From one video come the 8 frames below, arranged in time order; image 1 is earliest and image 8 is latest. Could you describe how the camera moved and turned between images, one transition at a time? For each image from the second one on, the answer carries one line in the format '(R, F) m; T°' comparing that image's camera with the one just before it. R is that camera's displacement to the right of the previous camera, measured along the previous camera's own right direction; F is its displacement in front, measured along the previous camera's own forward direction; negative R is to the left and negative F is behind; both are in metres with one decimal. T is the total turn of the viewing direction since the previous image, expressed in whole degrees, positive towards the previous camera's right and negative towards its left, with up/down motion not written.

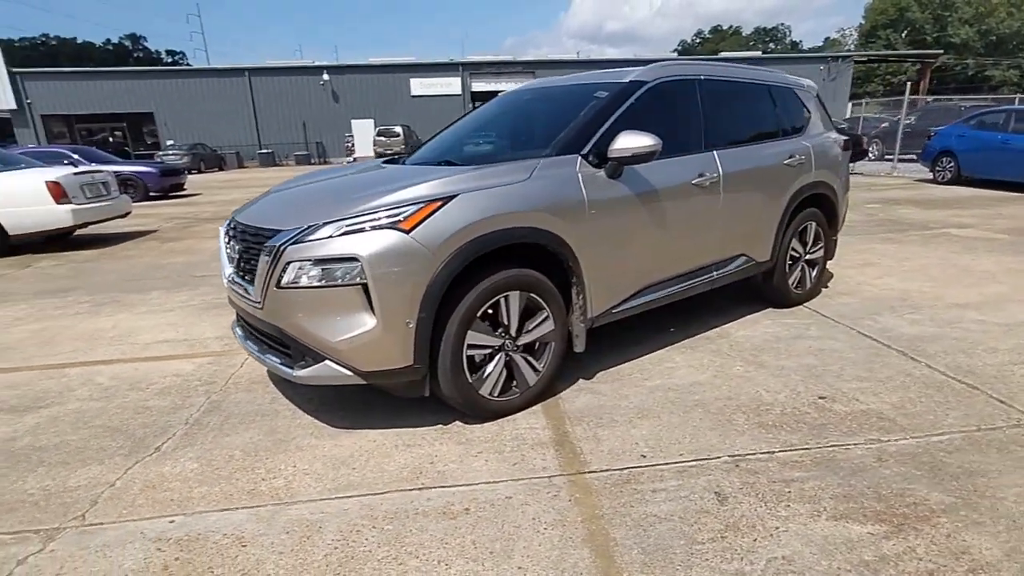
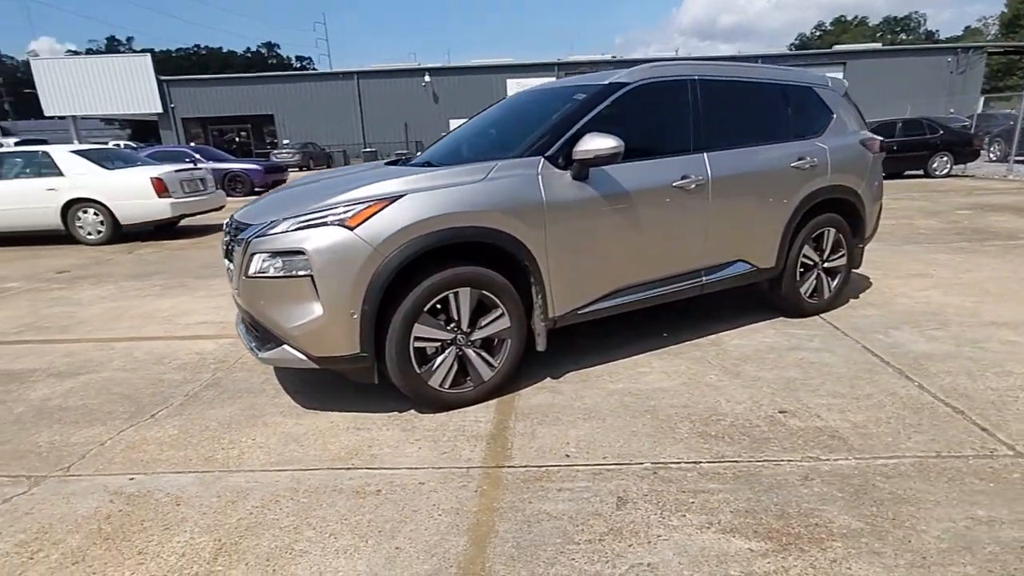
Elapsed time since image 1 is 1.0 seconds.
(+0.8, 0.0) m; -9°
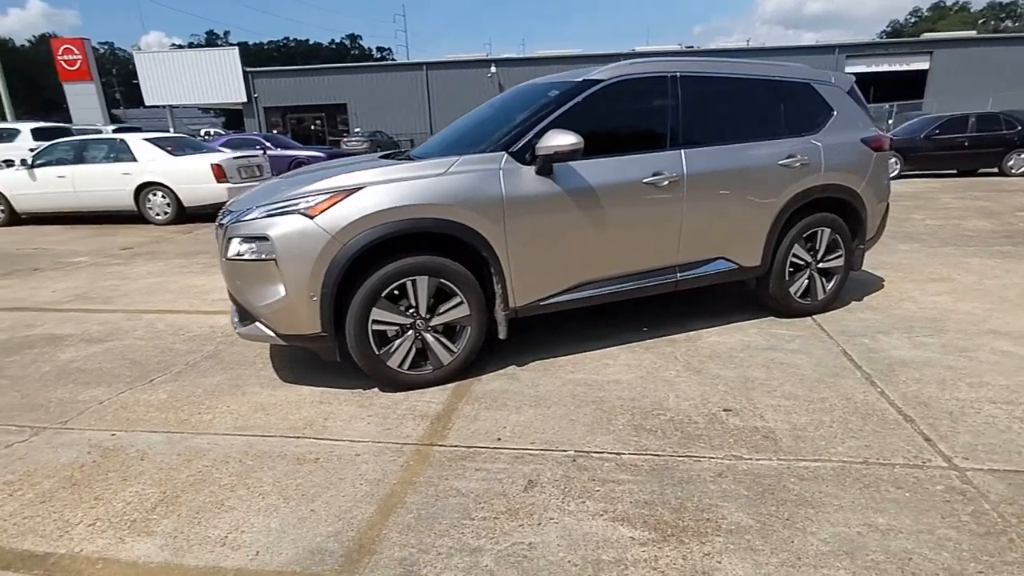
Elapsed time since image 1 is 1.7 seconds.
(+0.6, -0.1) m; -6°
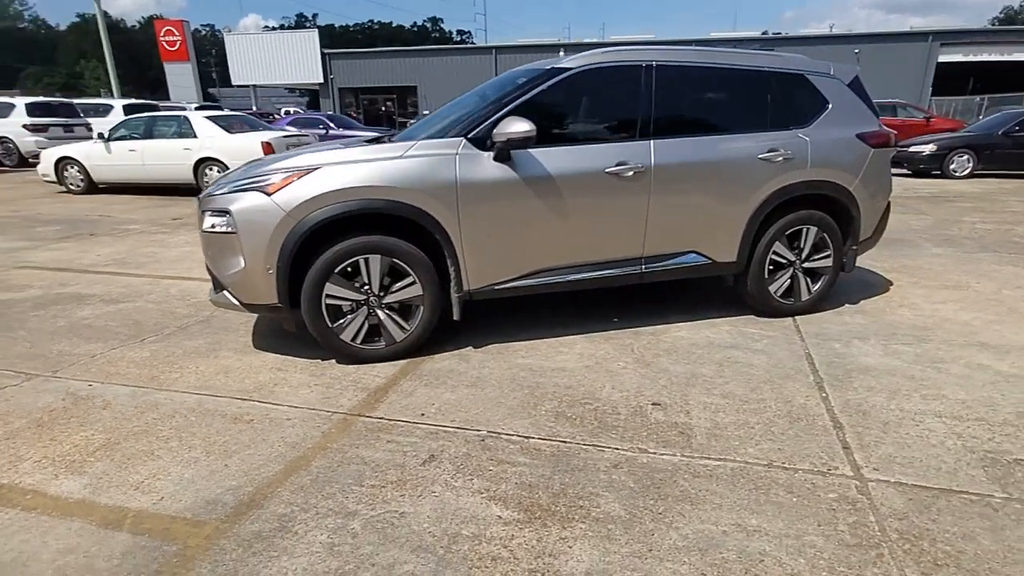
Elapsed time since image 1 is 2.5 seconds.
(+0.7, 0.0) m; -6°
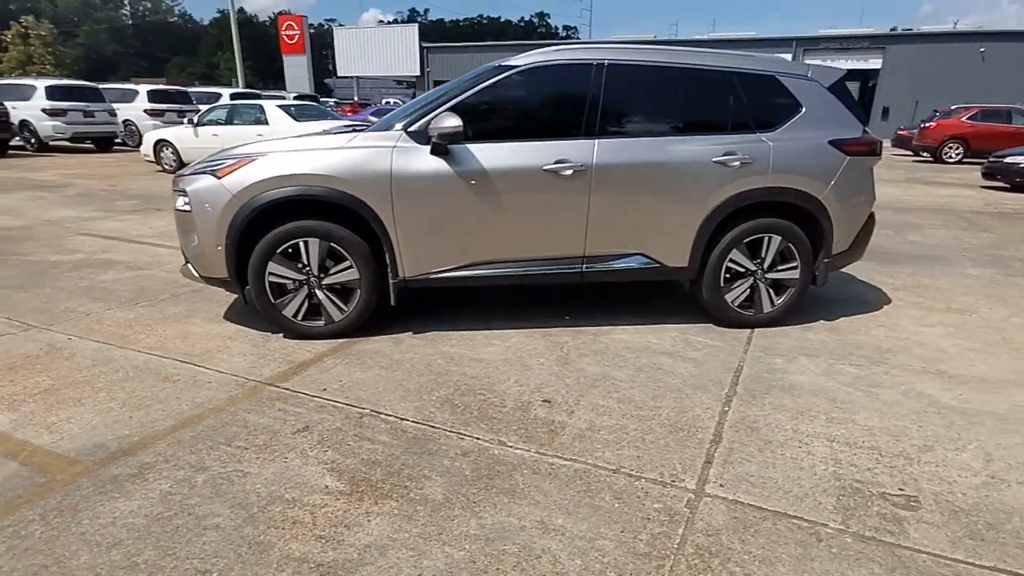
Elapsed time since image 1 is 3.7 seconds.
(+1.0, 0.0) m; -9°
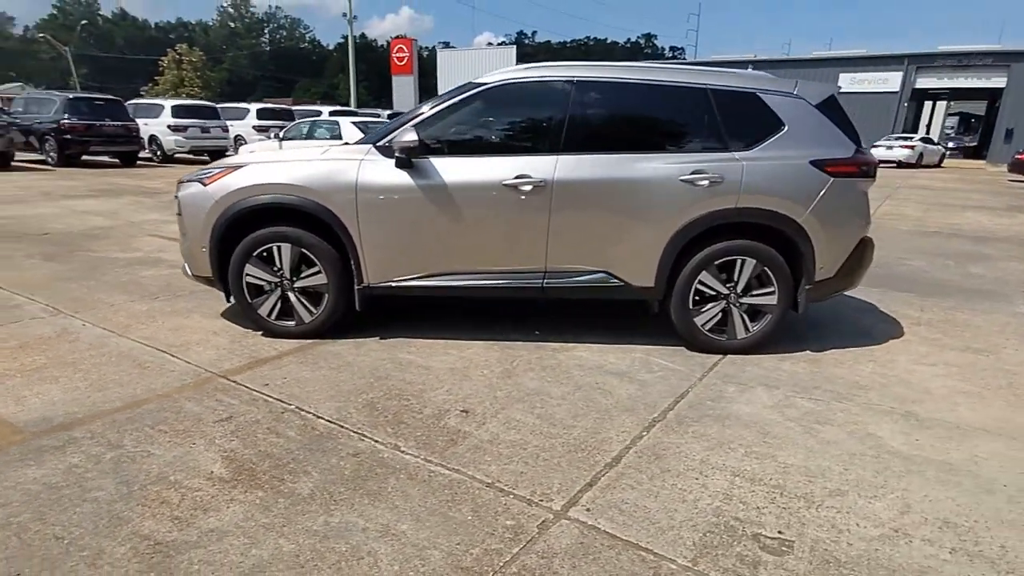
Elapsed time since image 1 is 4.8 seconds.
(+0.9, 0.0) m; -9°
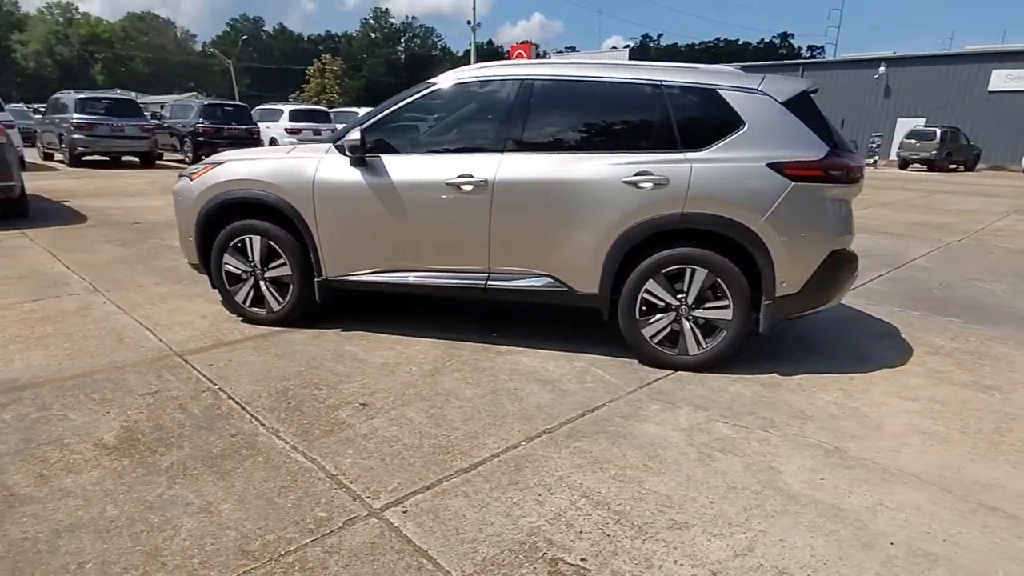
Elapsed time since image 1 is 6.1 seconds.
(+1.1, +0.1) m; -11°
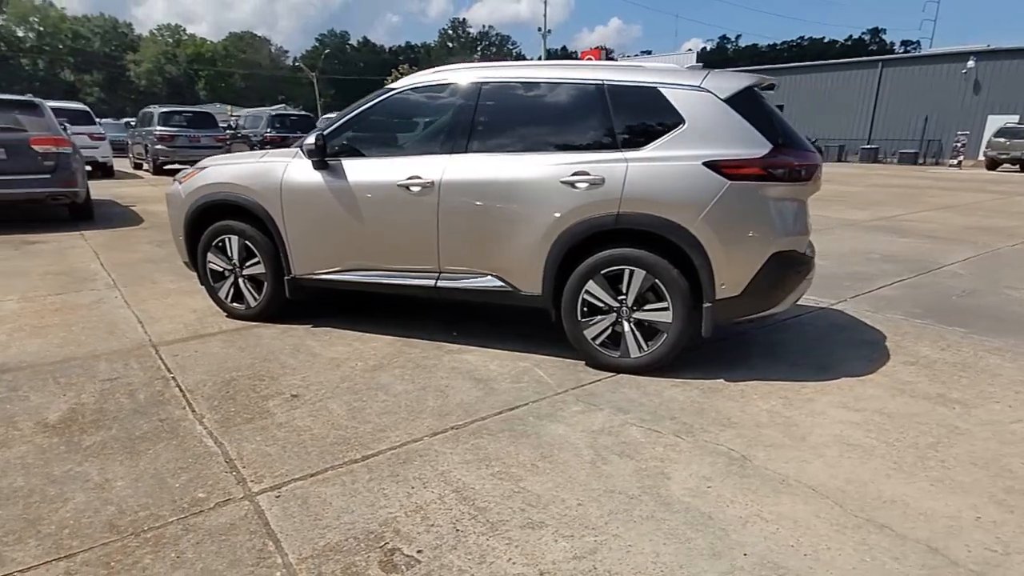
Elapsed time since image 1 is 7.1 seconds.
(+0.8, 0.0) m; -7°
